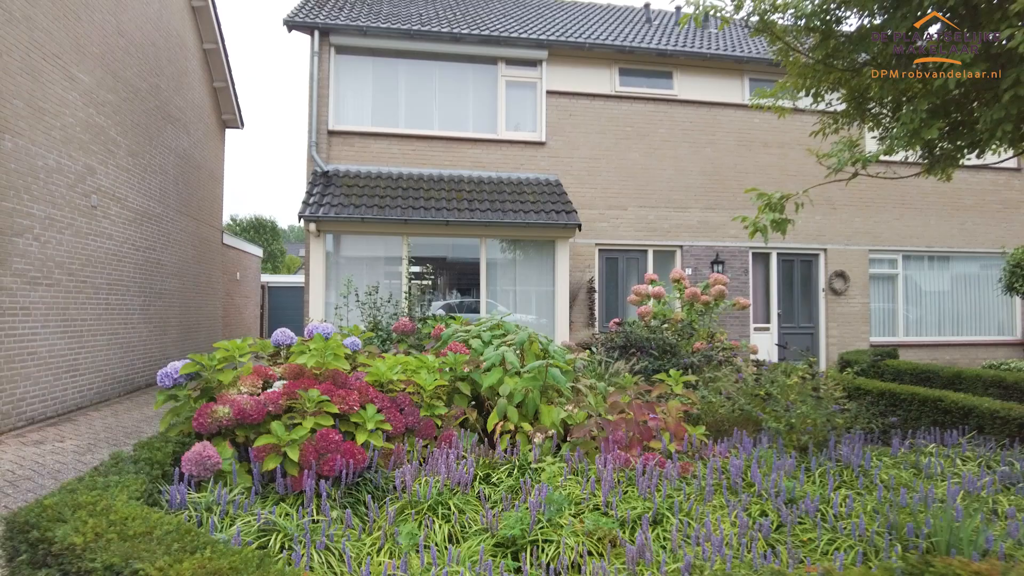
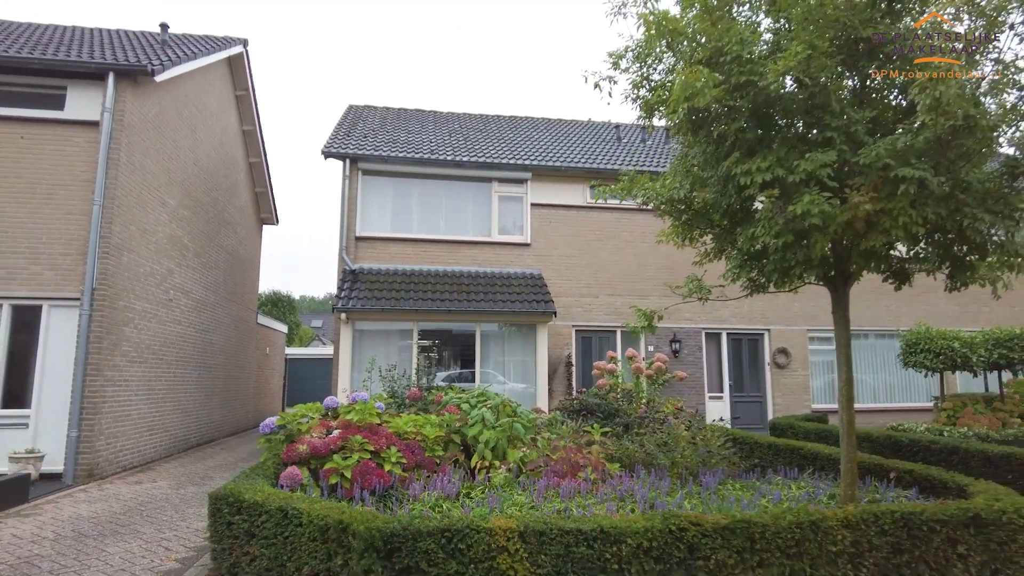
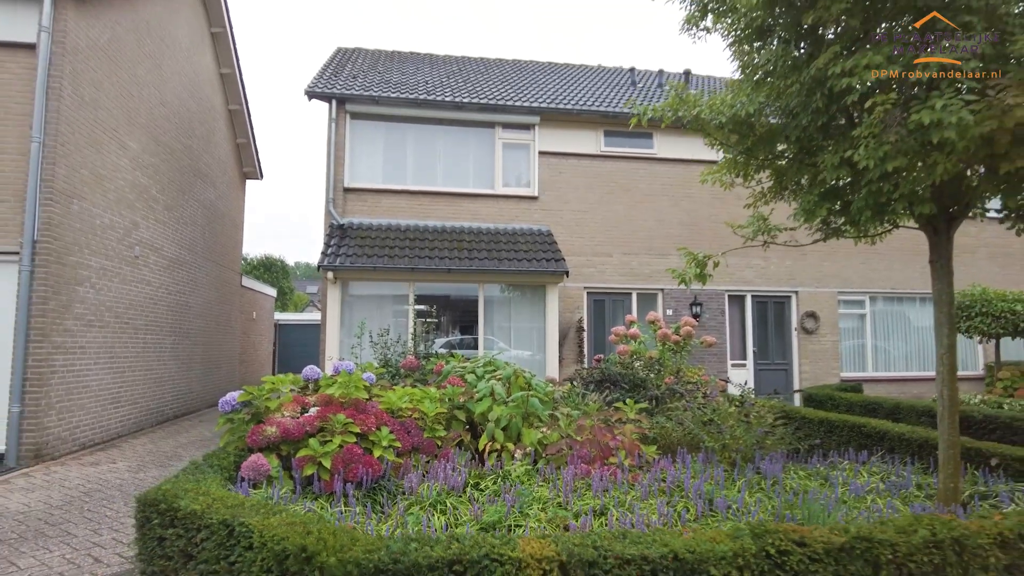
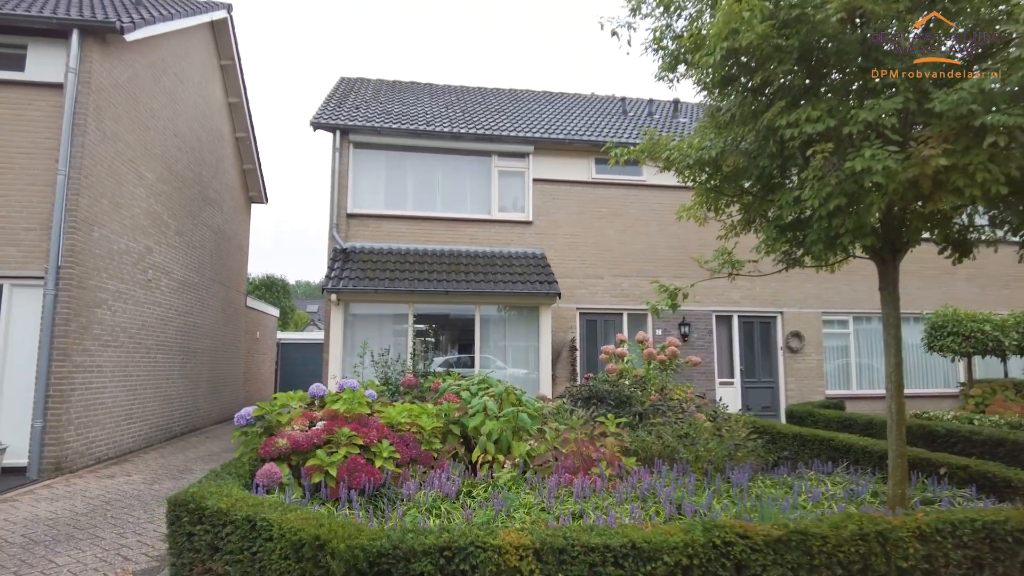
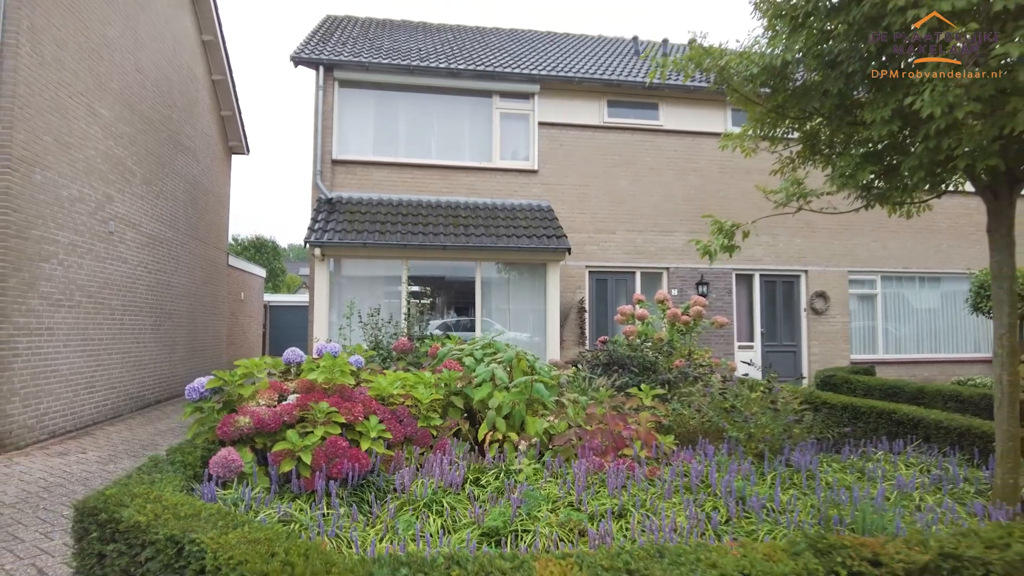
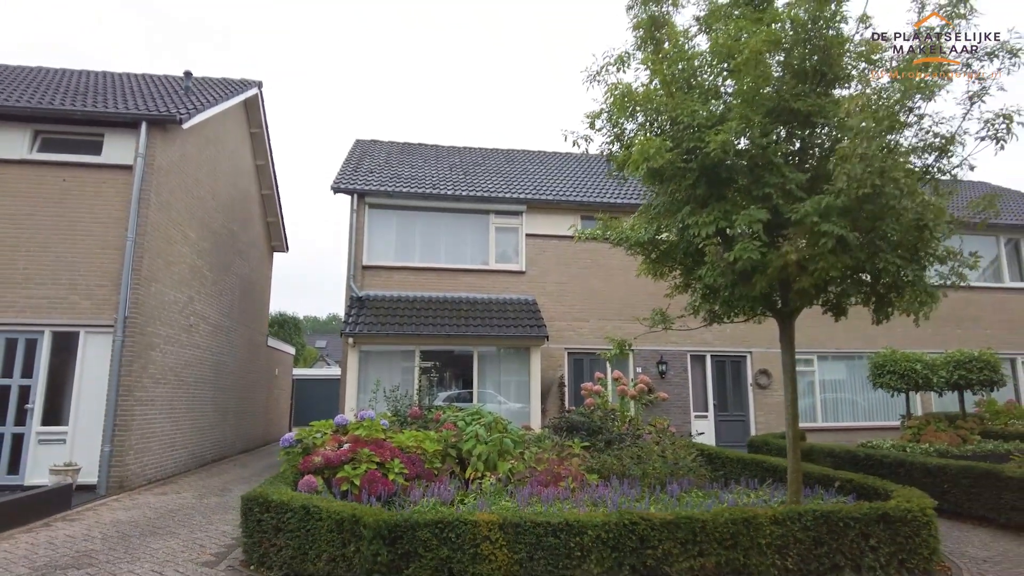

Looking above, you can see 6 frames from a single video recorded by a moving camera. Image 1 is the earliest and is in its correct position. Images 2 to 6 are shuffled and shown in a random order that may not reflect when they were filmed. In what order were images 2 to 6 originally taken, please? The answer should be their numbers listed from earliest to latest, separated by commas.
5, 3, 4, 2, 6
